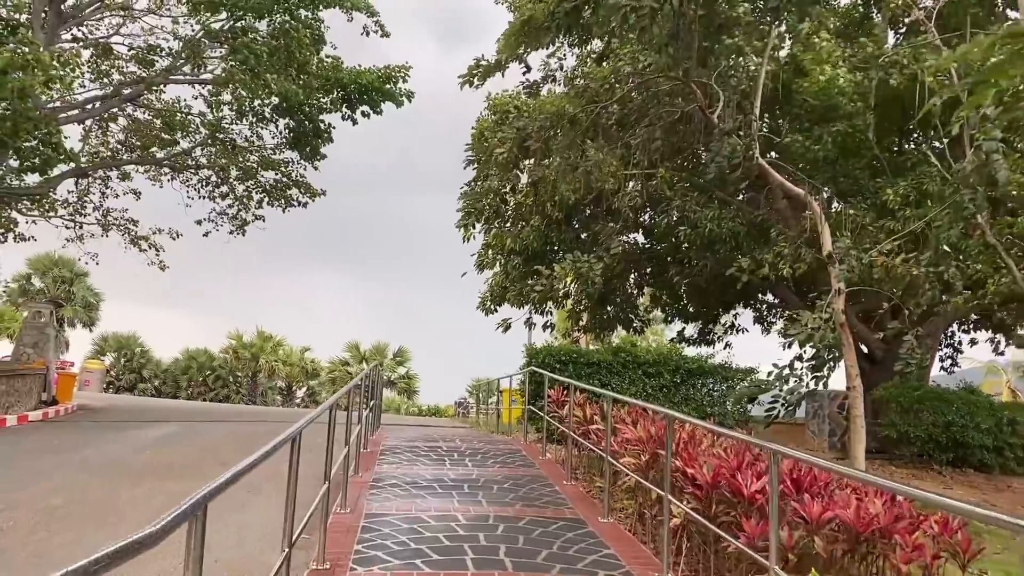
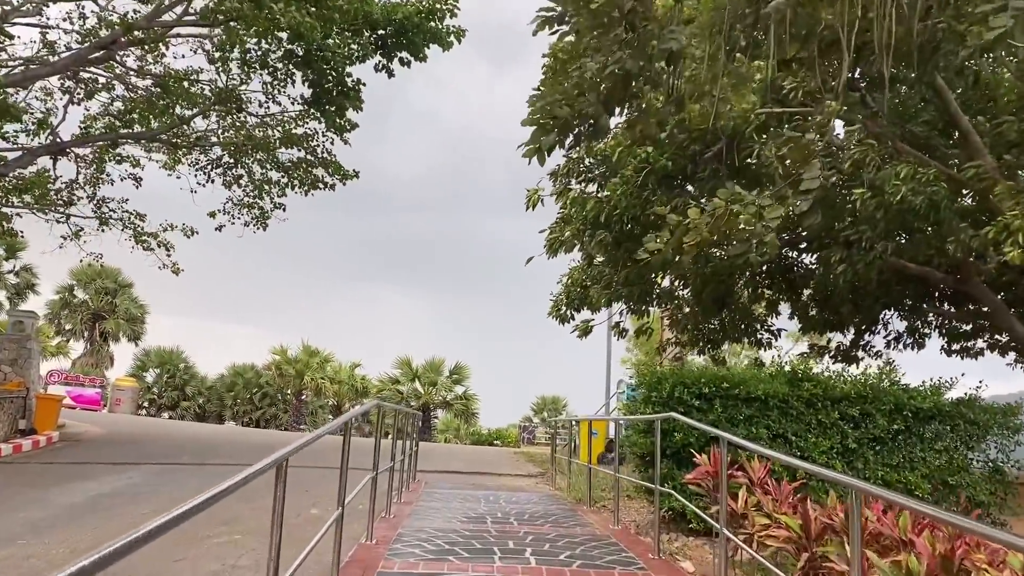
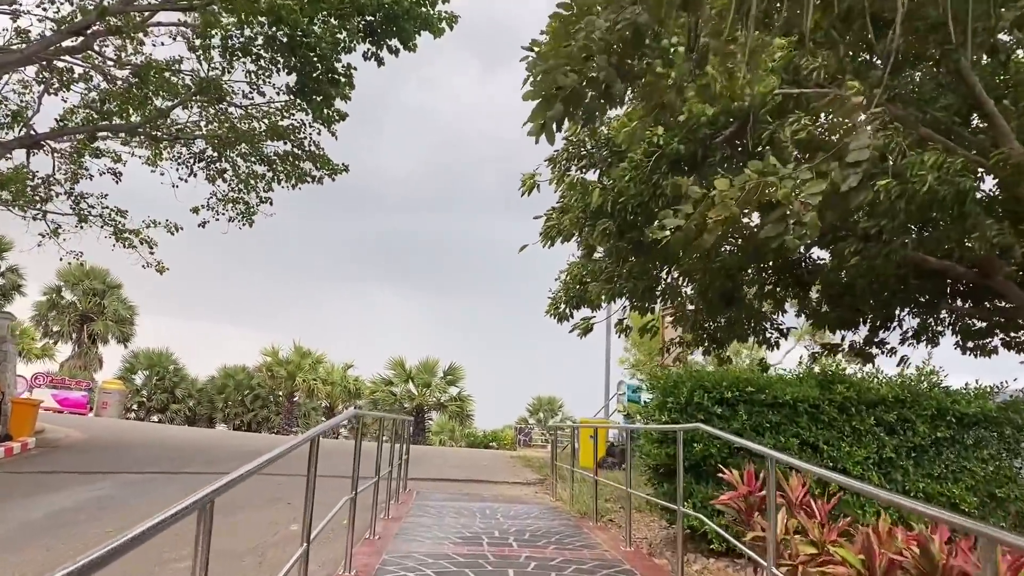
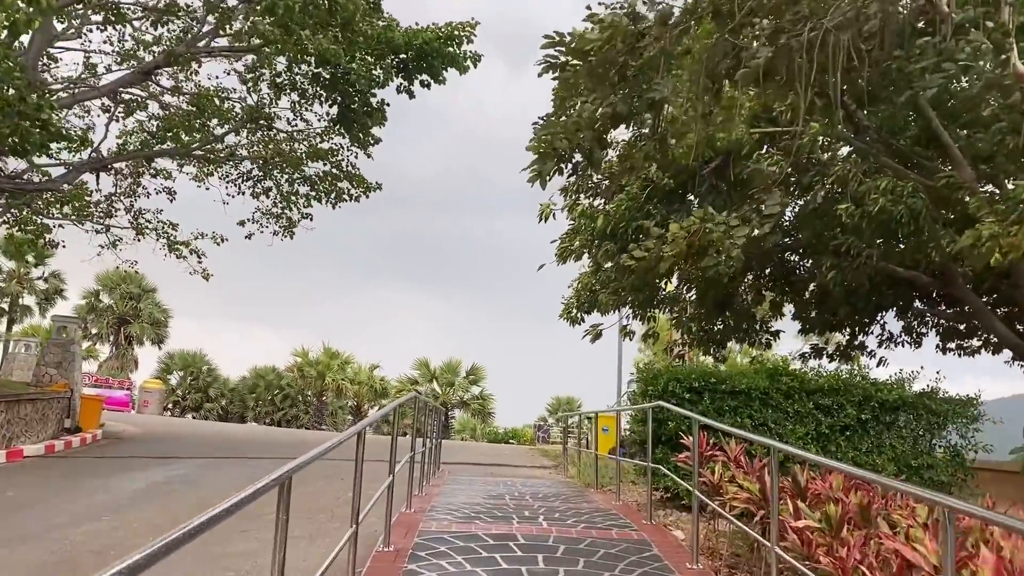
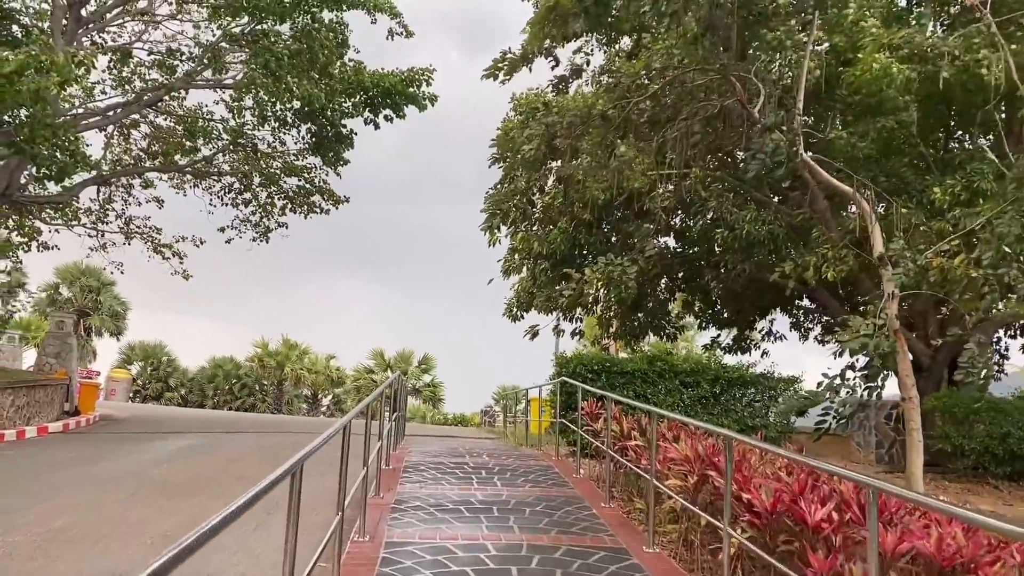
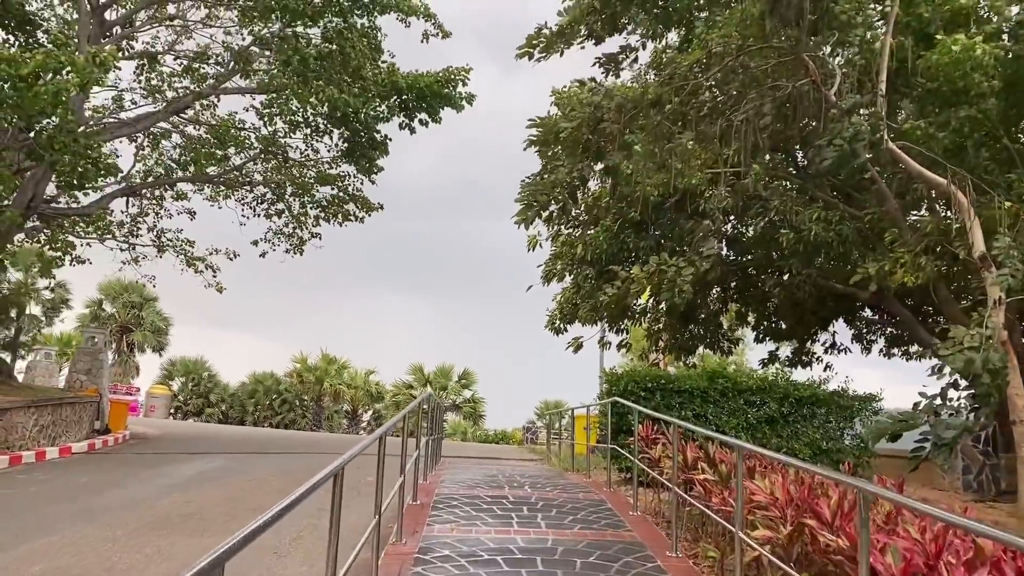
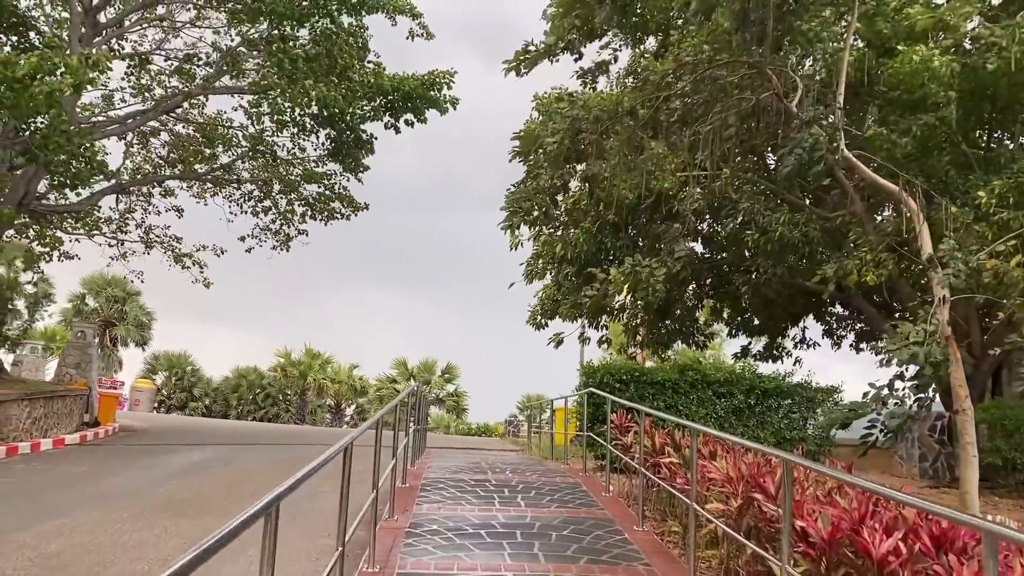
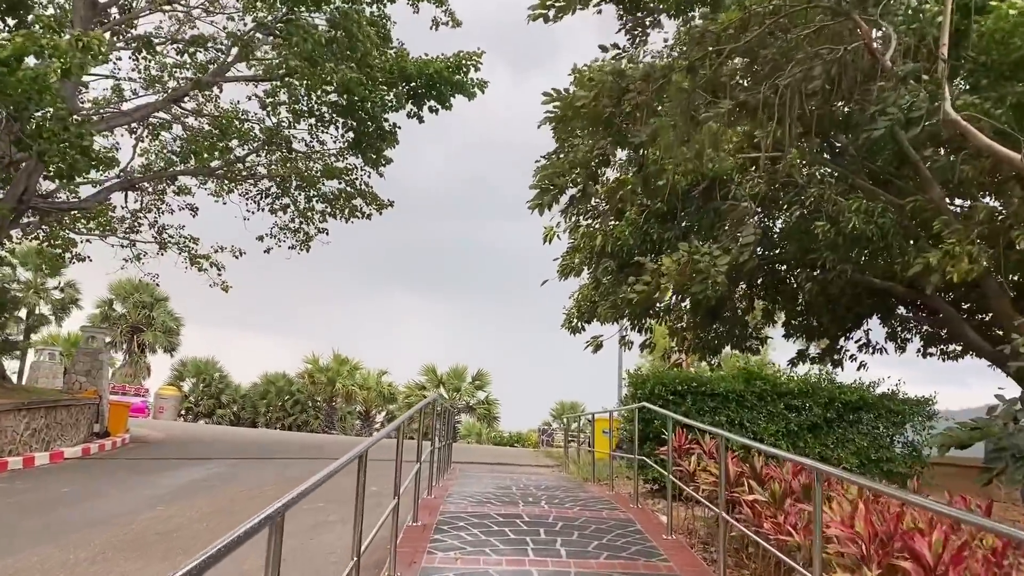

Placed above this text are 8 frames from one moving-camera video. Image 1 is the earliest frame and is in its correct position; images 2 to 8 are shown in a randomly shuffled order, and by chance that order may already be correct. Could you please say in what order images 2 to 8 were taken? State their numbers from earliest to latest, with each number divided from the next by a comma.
5, 7, 6, 8, 4, 2, 3
